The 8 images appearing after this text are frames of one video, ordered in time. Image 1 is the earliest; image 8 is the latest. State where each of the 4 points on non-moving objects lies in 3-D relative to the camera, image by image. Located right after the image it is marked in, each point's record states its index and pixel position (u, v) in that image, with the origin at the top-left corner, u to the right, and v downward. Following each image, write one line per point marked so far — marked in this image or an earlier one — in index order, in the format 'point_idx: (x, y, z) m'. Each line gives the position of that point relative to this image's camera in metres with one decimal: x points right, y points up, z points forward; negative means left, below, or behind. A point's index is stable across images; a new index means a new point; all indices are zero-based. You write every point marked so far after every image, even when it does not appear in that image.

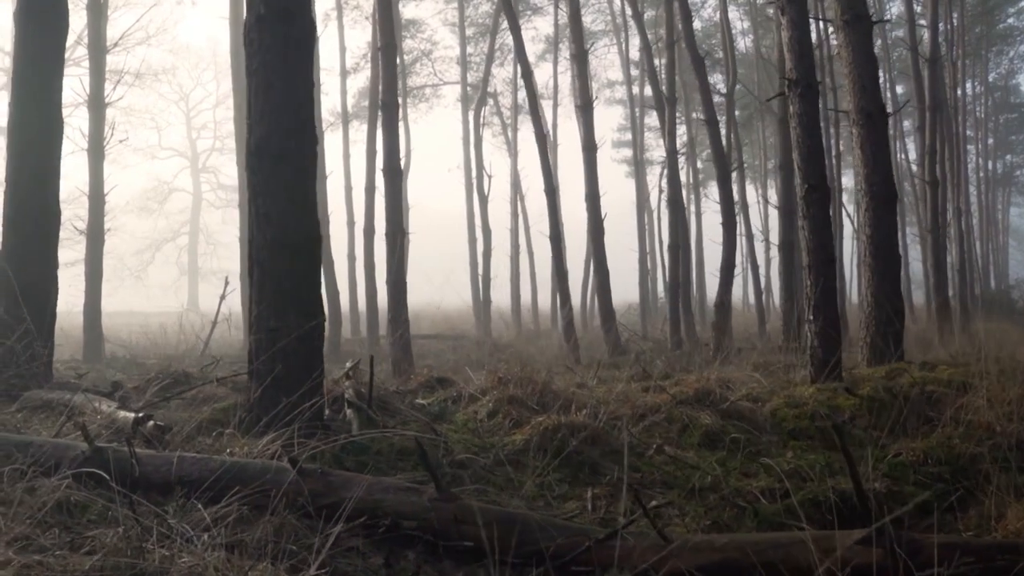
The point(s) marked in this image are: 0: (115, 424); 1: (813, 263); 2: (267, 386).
0: (-2.5, -0.9, +5.1) m
1: (+2.8, +0.2, +7.6) m
2: (-1.5, -0.6, +5.2) m
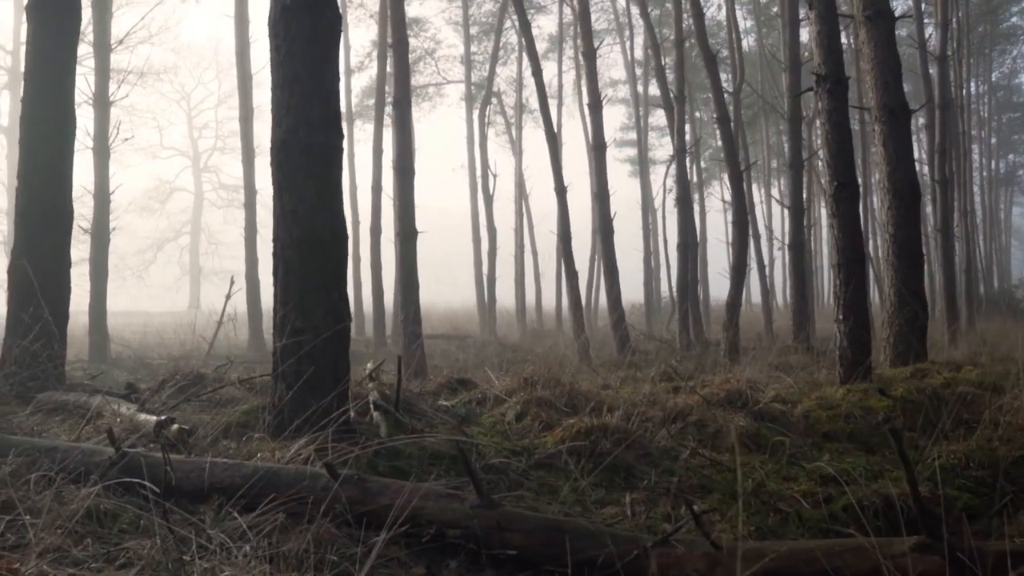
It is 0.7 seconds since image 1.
0: (-2.3, -0.8, +5.0) m
1: (+3.0, +0.2, +7.4) m
2: (-1.3, -0.6, +5.0) m
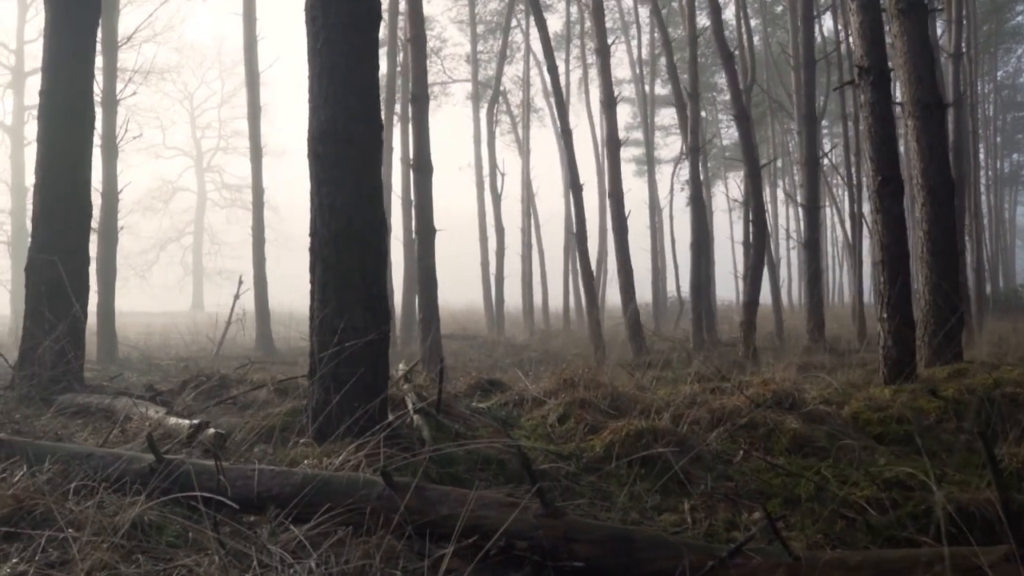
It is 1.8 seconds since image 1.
0: (-2.0, -0.8, +4.7) m
1: (+3.3, +0.3, +7.2) m
2: (-1.0, -0.6, +4.8) m
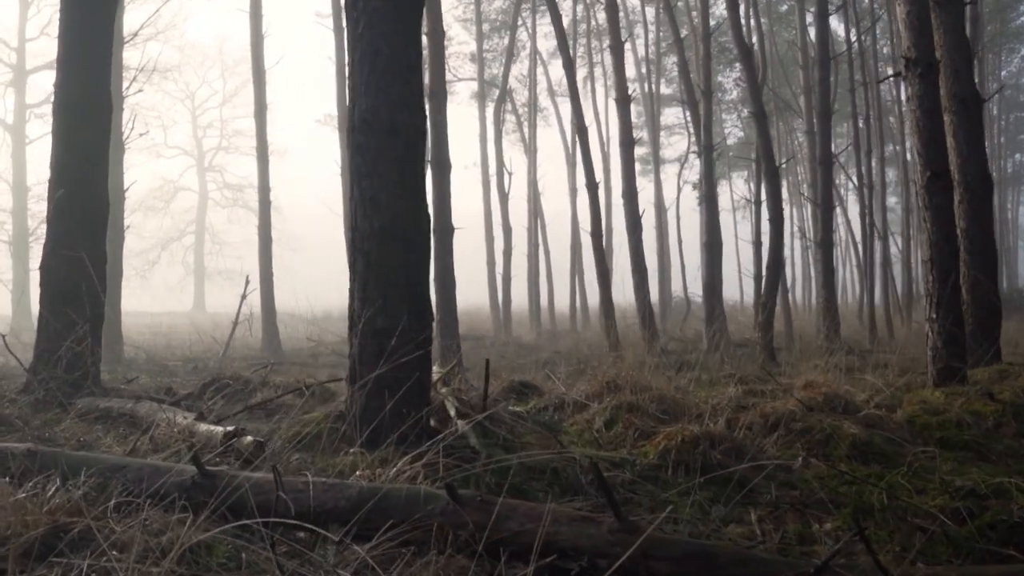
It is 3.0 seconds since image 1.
0: (-1.7, -0.8, +4.5) m
1: (+3.6, +0.3, +6.9) m
2: (-0.7, -0.6, +4.5) m
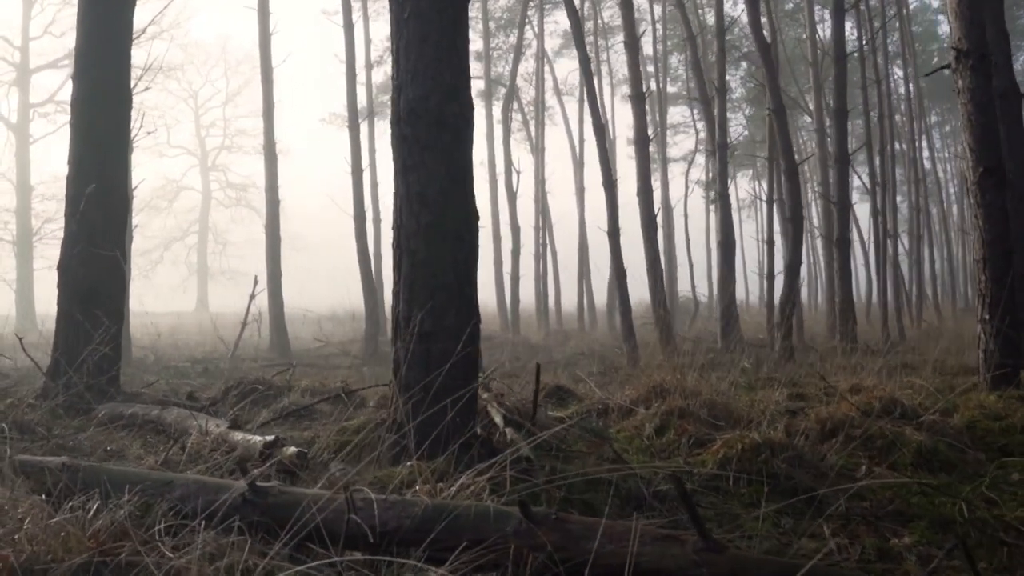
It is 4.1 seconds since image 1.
0: (-1.4, -0.8, +4.2) m
1: (+3.9, +0.3, +6.7) m
2: (-0.4, -0.6, +4.3) m
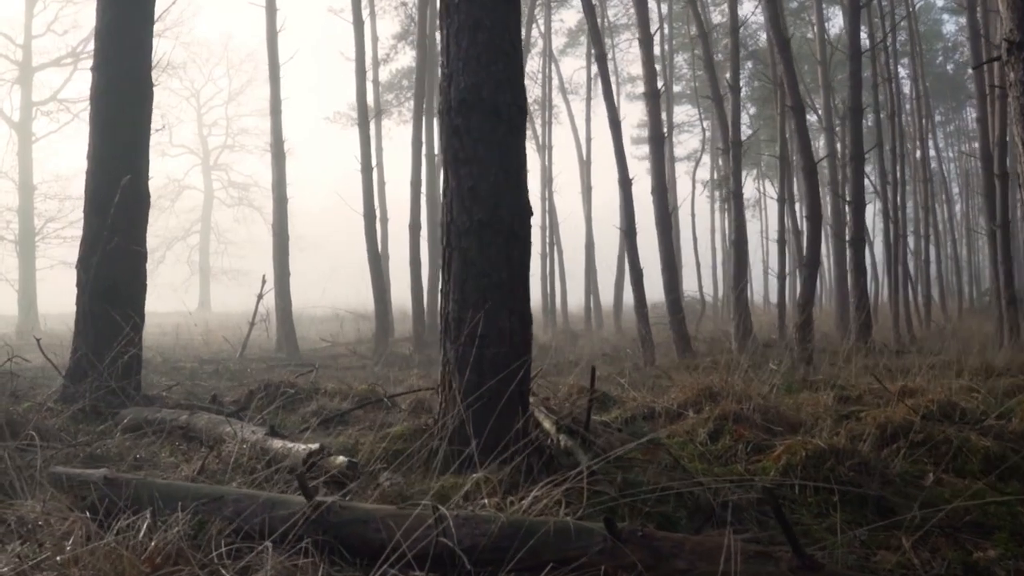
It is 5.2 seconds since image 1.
0: (-1.1, -0.8, +4.0) m
1: (+4.2, +0.3, +6.5) m
2: (-0.1, -0.6, +4.0) m
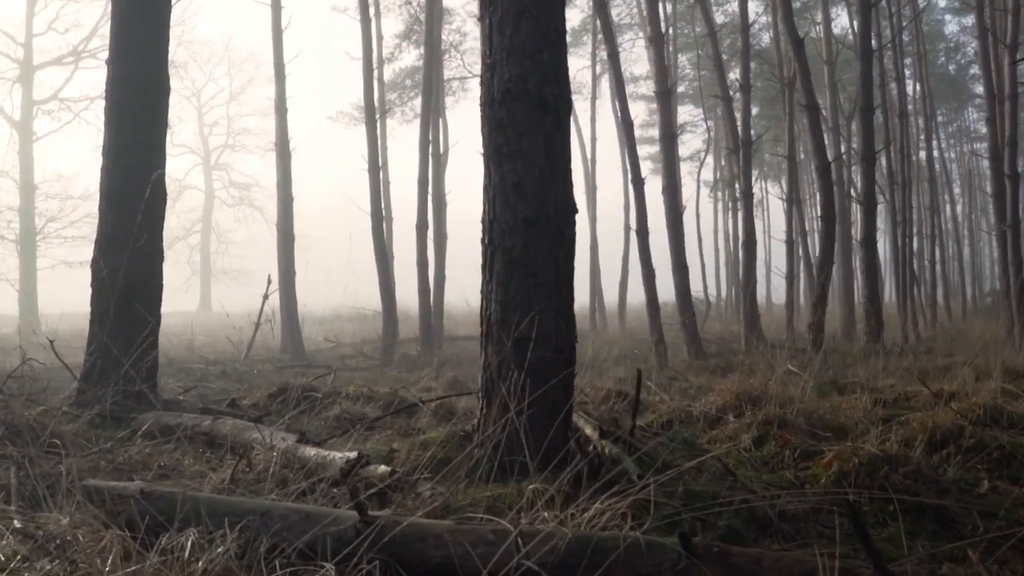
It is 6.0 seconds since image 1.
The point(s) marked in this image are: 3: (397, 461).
0: (-0.9, -0.8, +3.8) m
1: (+4.4, +0.3, +6.3) m
2: (+0.1, -0.6, +3.8) m
3: (-0.6, -0.9, +4.0) m
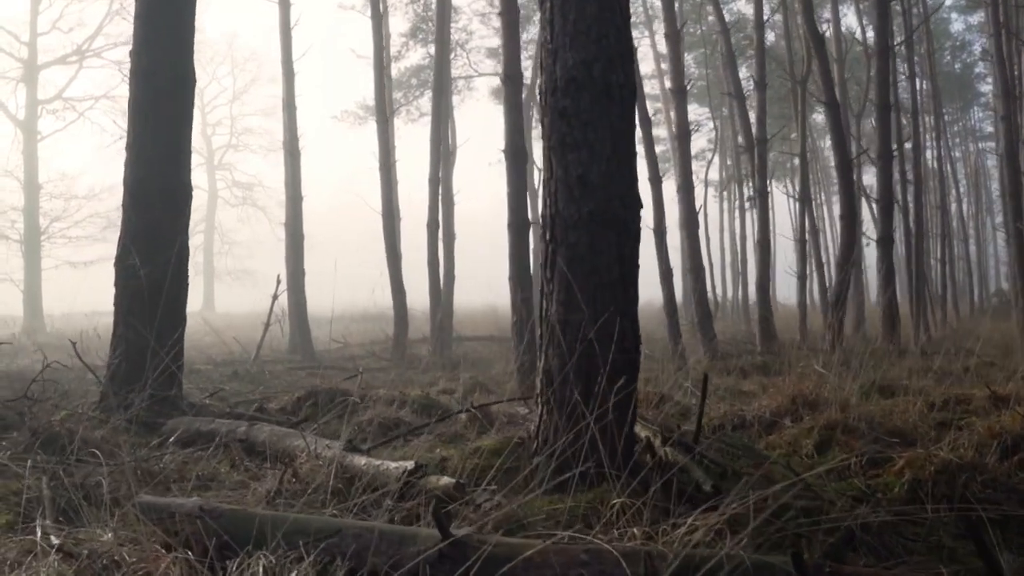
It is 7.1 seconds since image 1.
0: (-0.6, -0.8, +3.6) m
1: (+4.7, +0.3, +6.1) m
2: (+0.4, -0.6, +3.6) m
3: (-0.3, -0.9, +3.8) m
